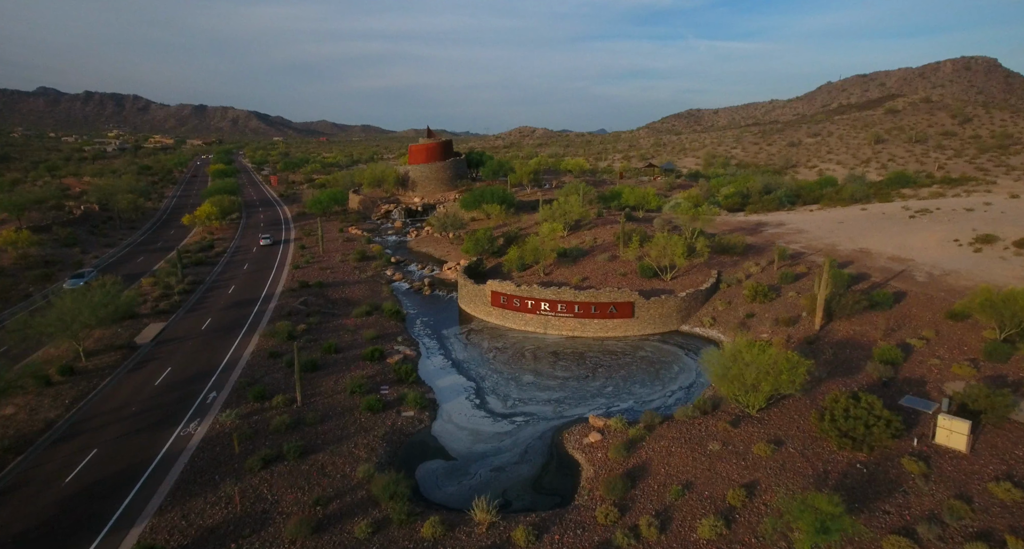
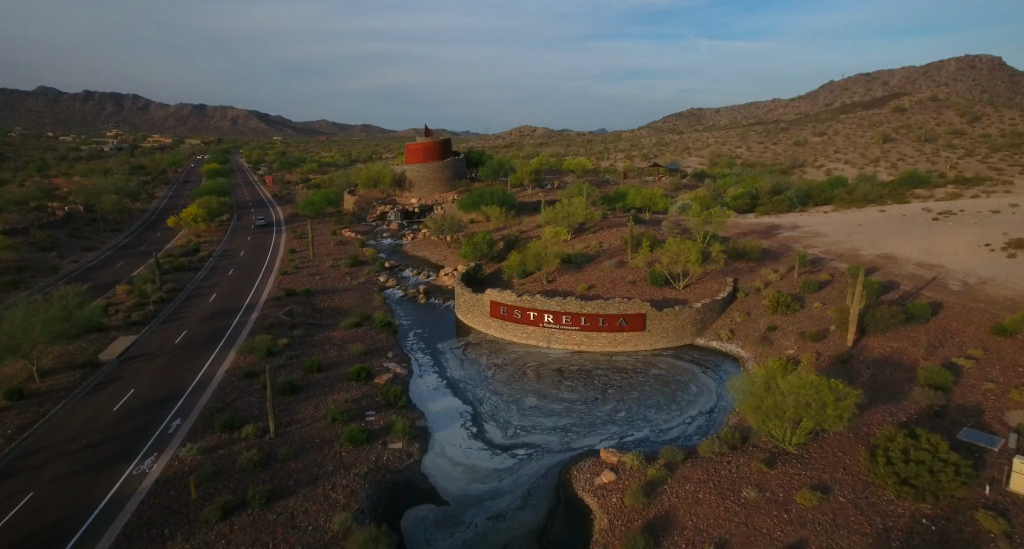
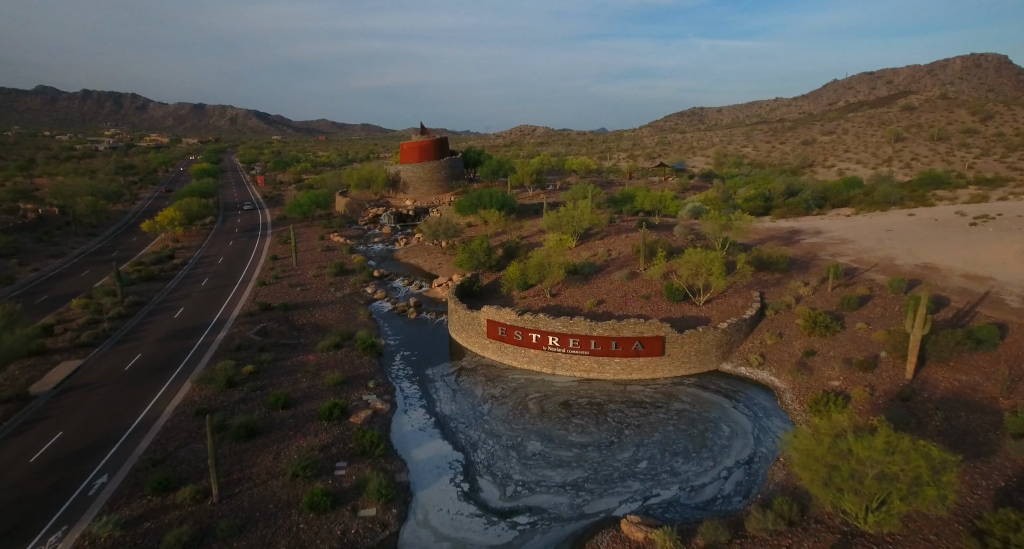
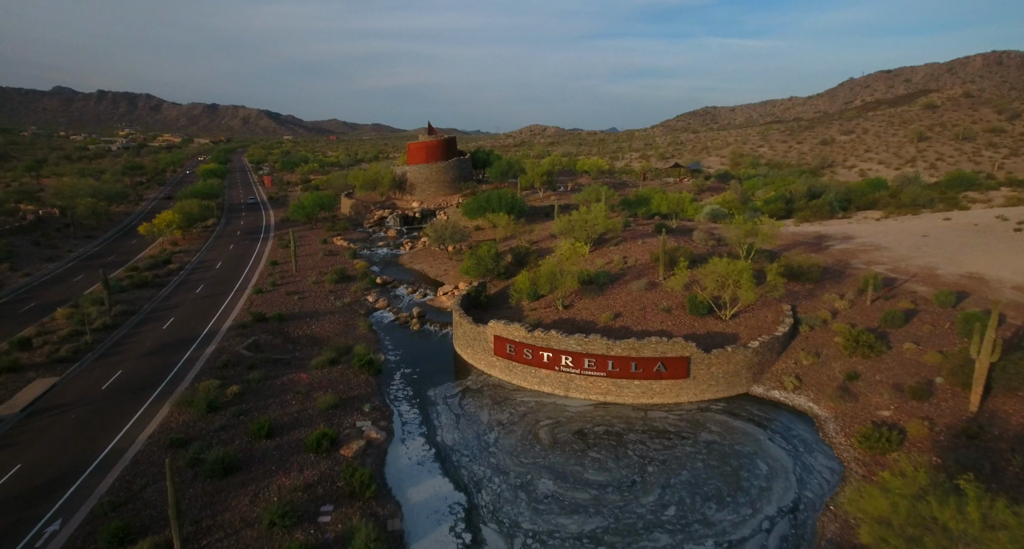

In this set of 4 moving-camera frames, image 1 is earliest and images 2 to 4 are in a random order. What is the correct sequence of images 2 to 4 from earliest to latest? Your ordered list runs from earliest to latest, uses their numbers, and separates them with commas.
2, 3, 4
